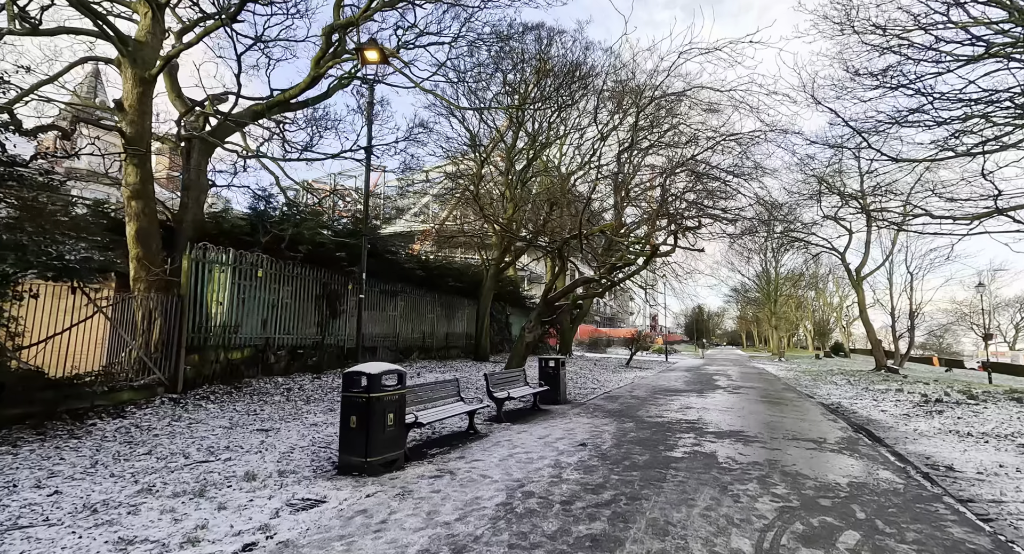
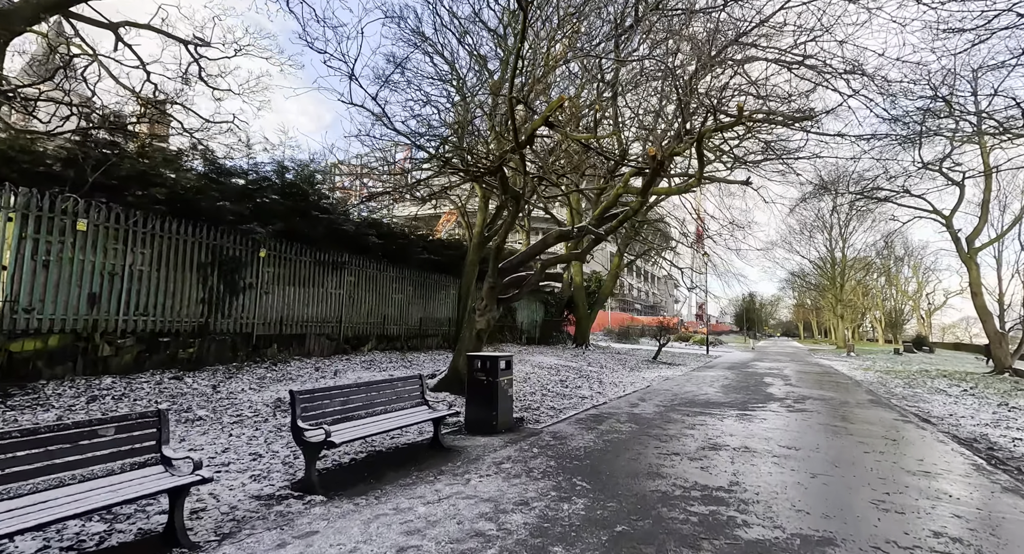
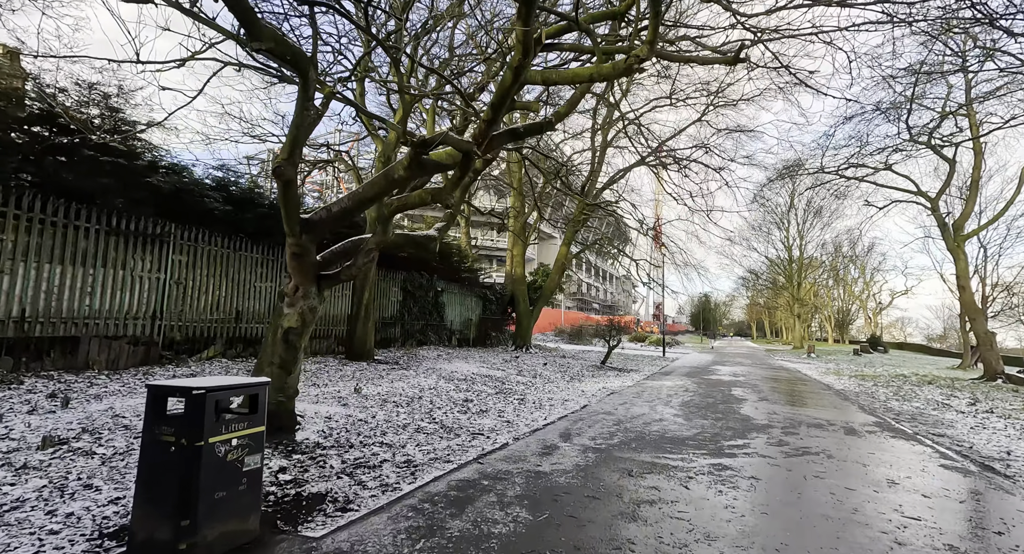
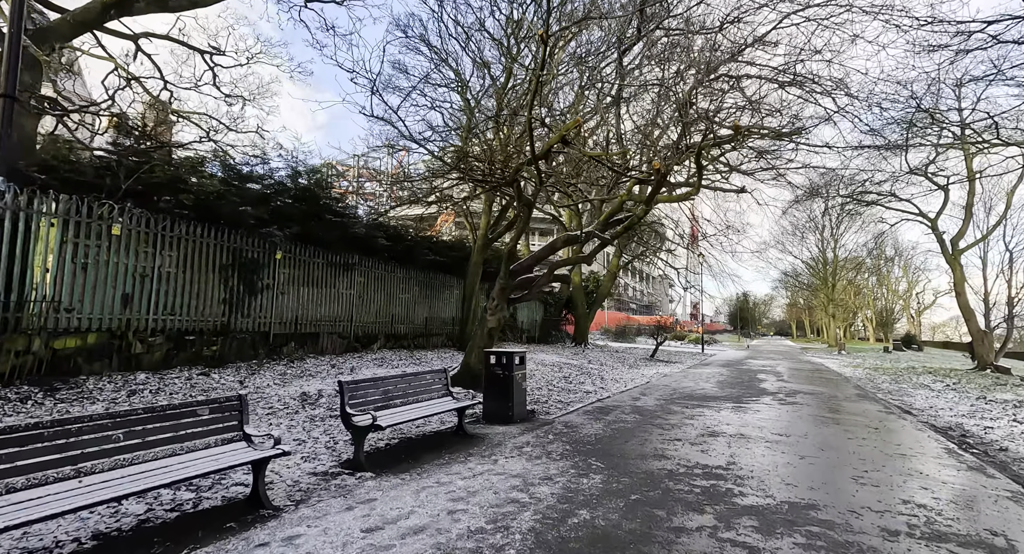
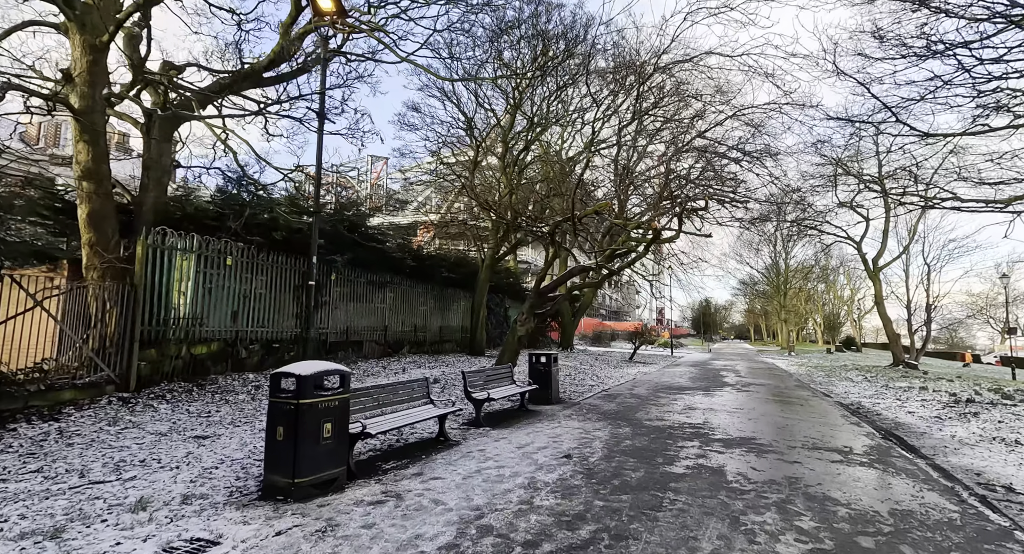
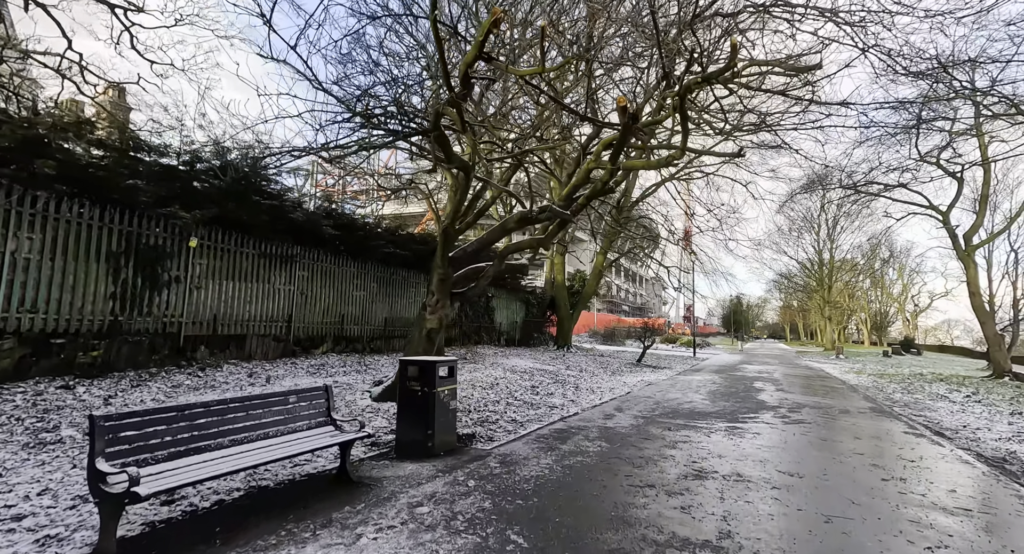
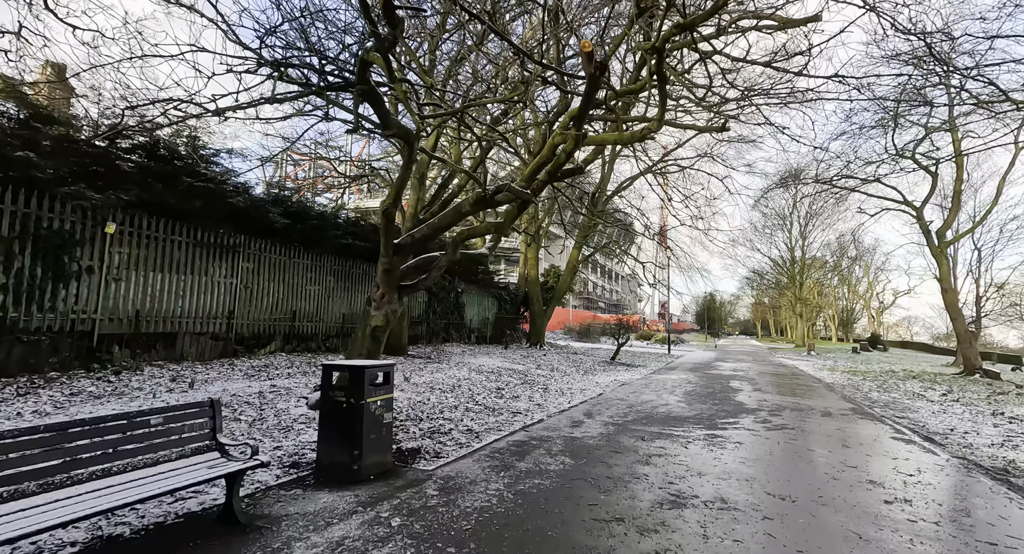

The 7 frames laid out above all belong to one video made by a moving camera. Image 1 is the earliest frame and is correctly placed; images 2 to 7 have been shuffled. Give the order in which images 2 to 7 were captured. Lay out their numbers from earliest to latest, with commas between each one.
5, 4, 2, 6, 7, 3
